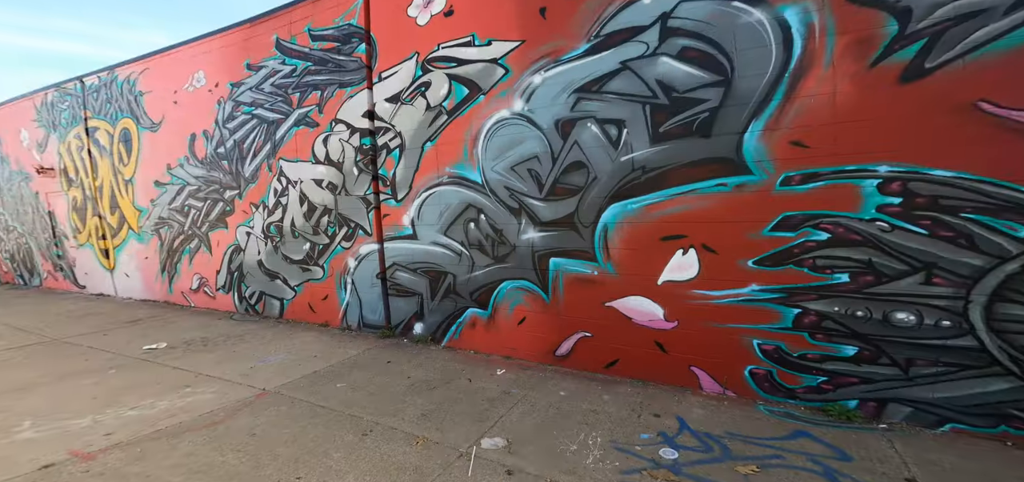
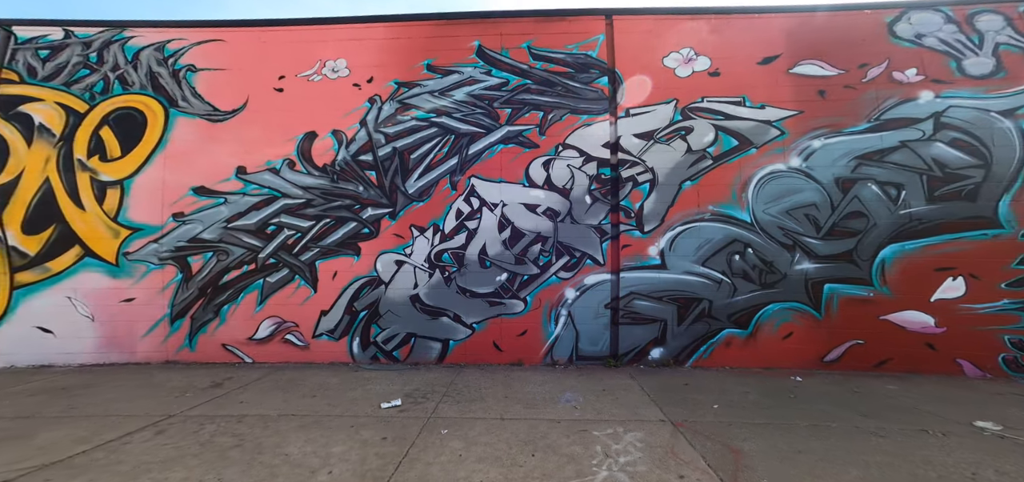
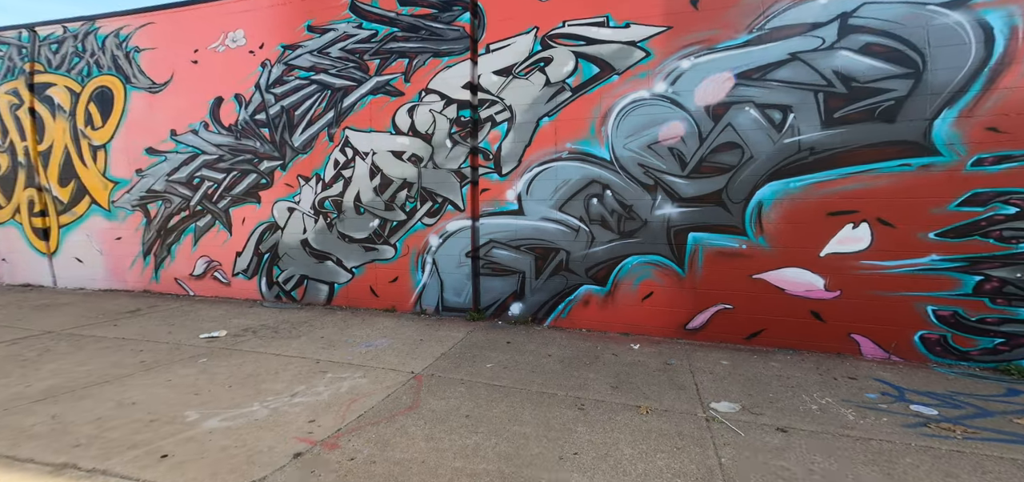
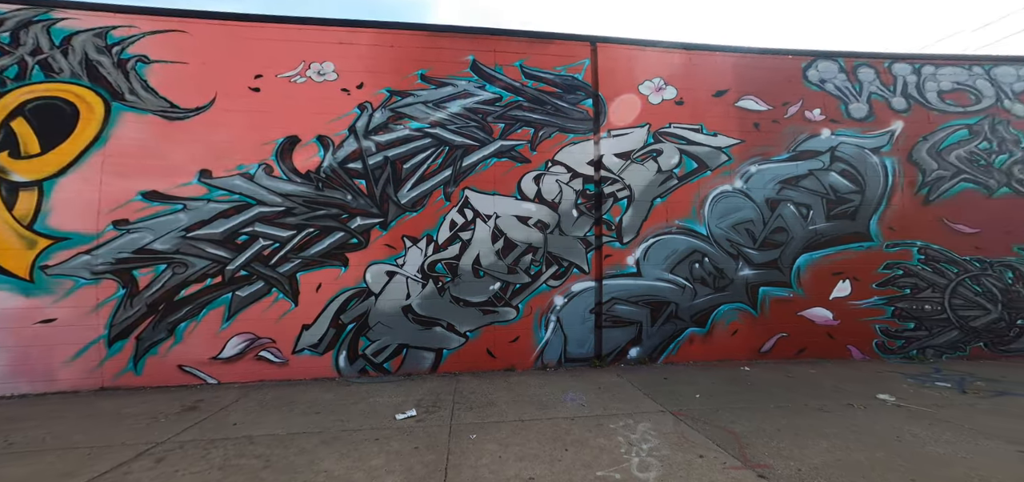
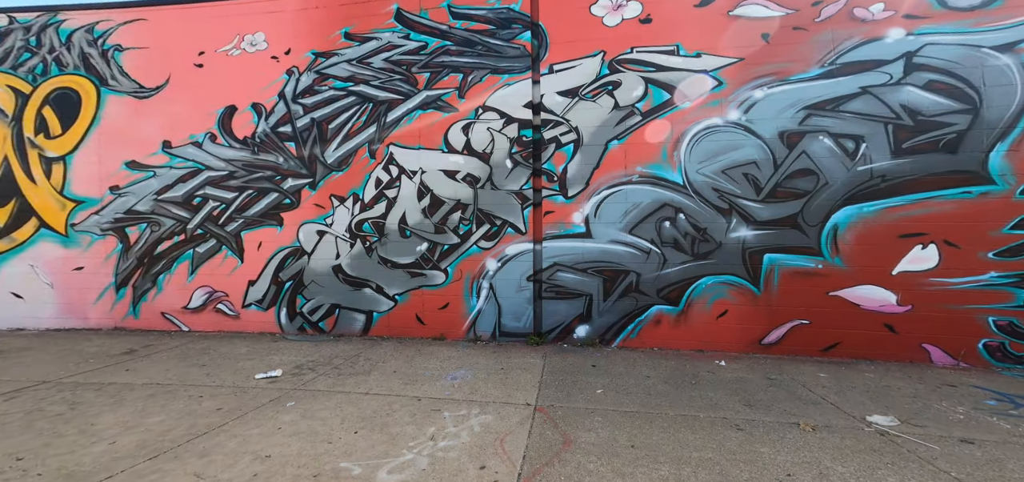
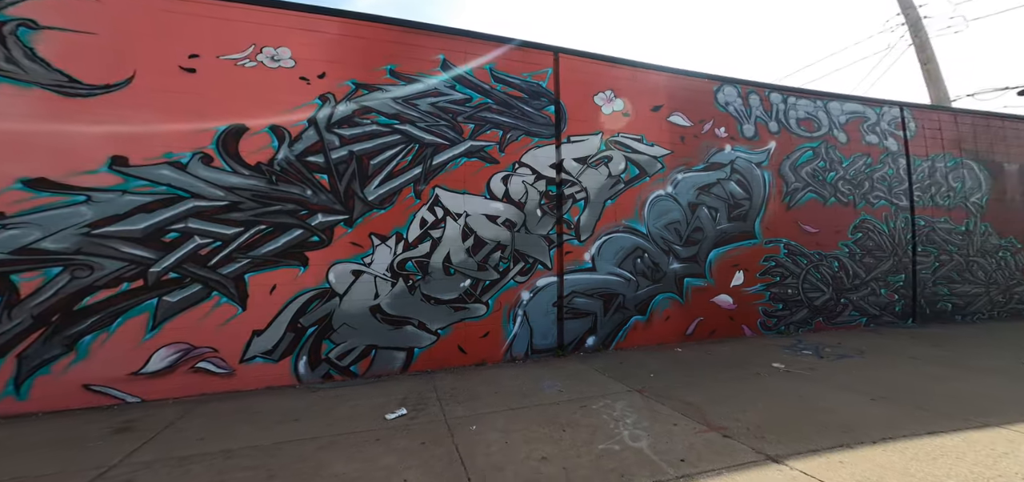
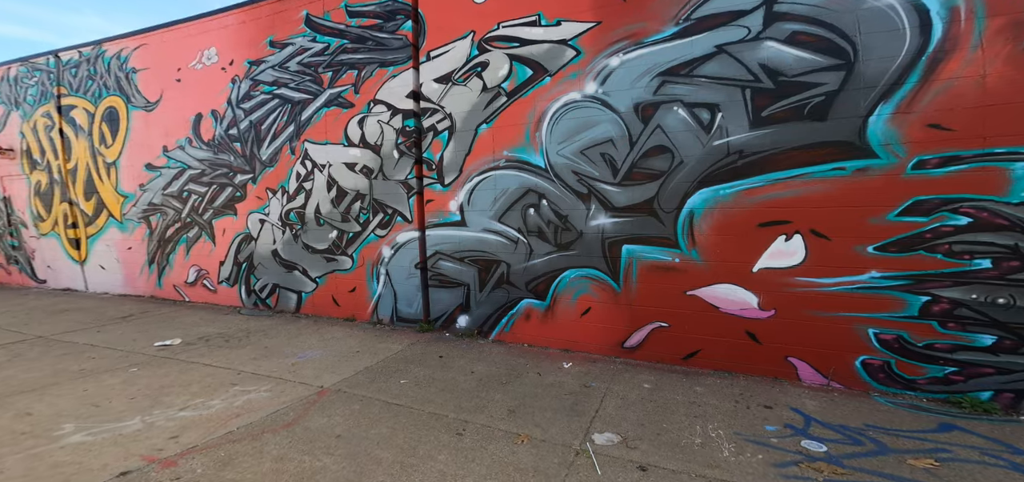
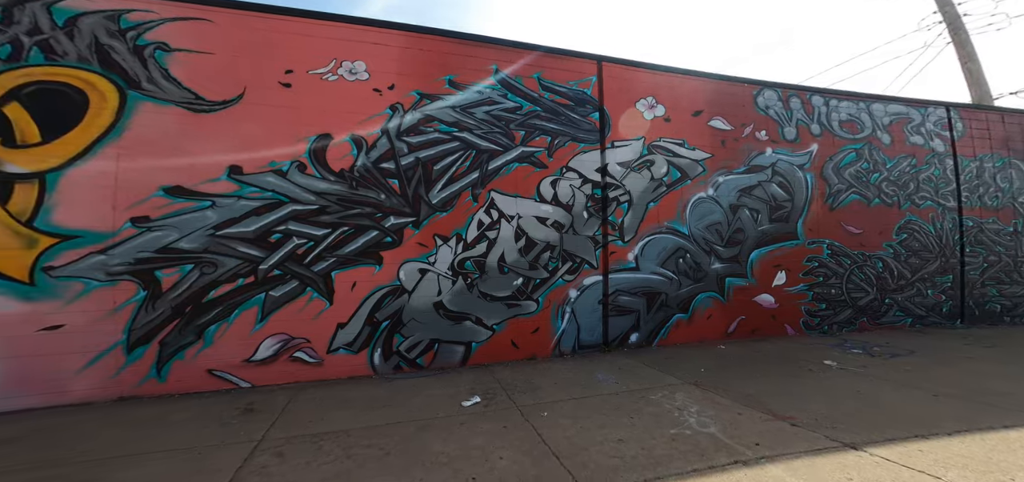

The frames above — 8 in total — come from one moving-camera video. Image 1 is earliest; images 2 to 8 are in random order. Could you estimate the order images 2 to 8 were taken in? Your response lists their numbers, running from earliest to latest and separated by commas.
7, 3, 5, 2, 4, 6, 8
